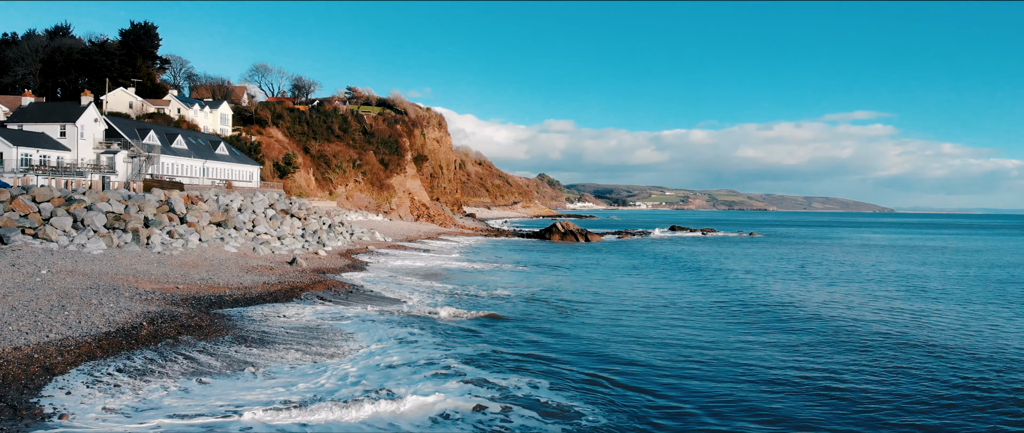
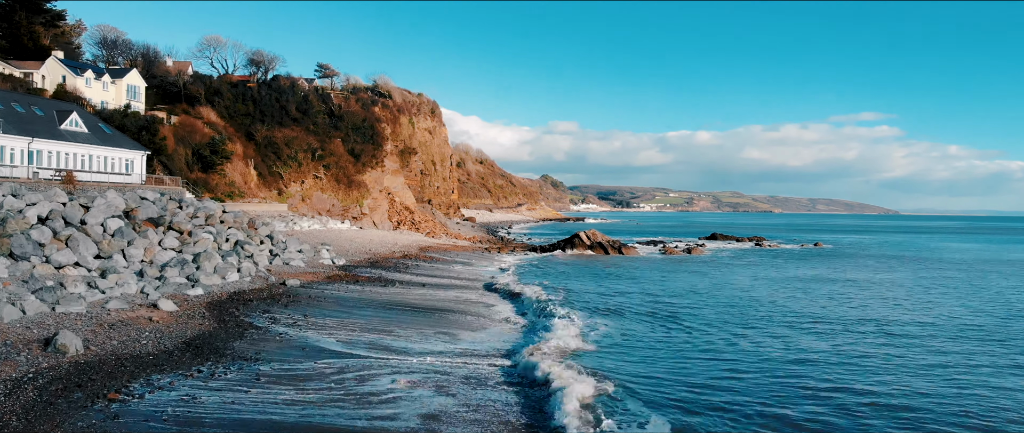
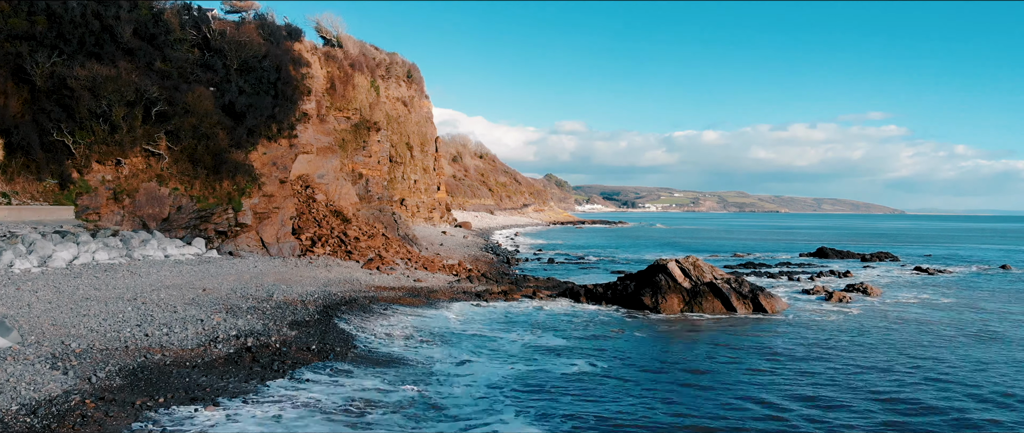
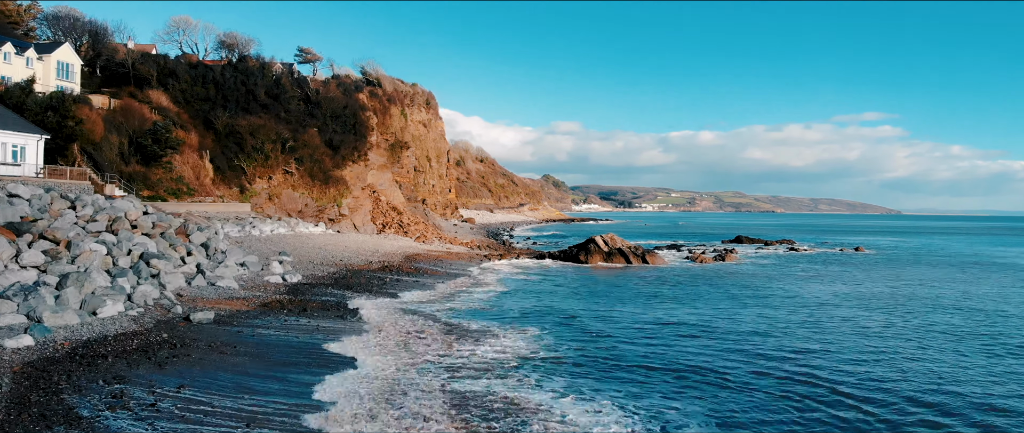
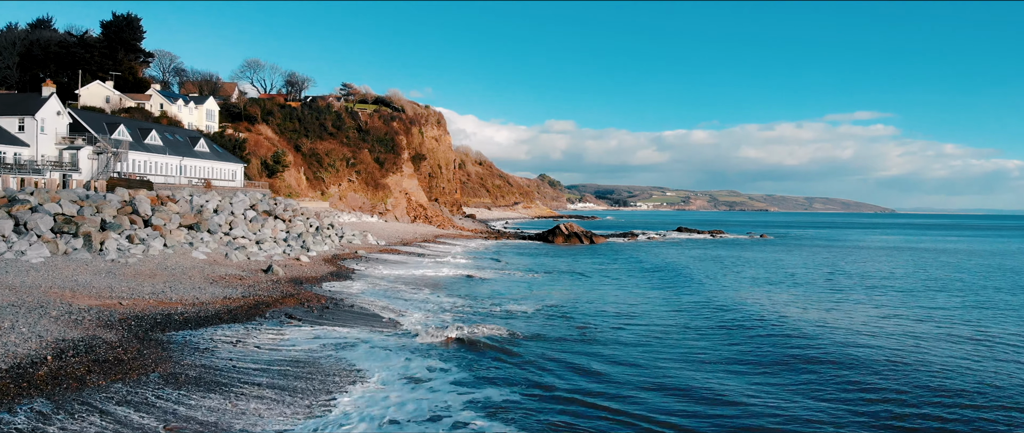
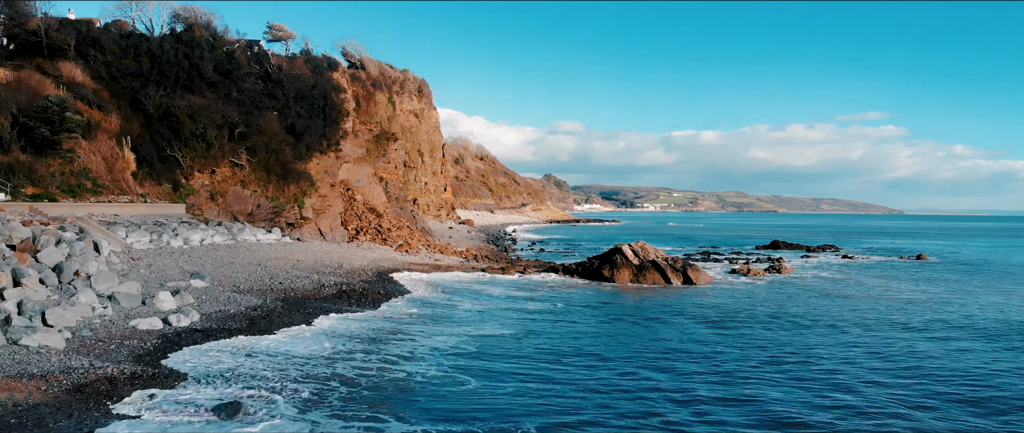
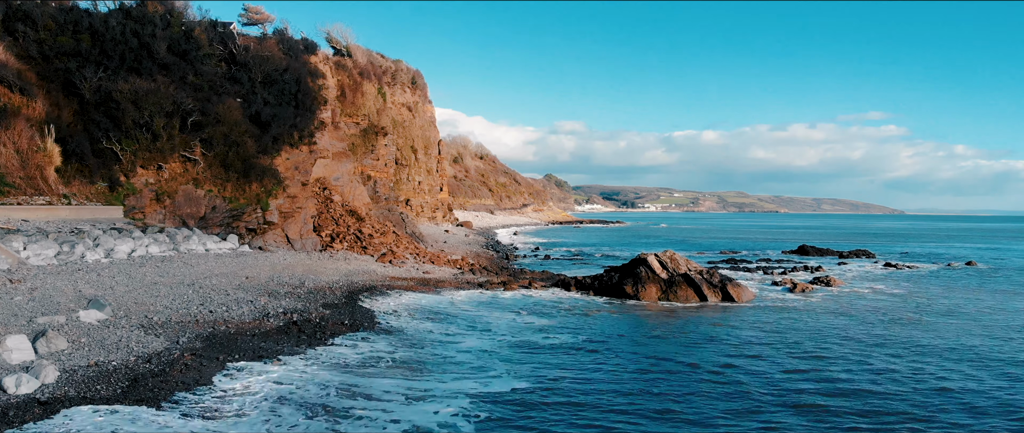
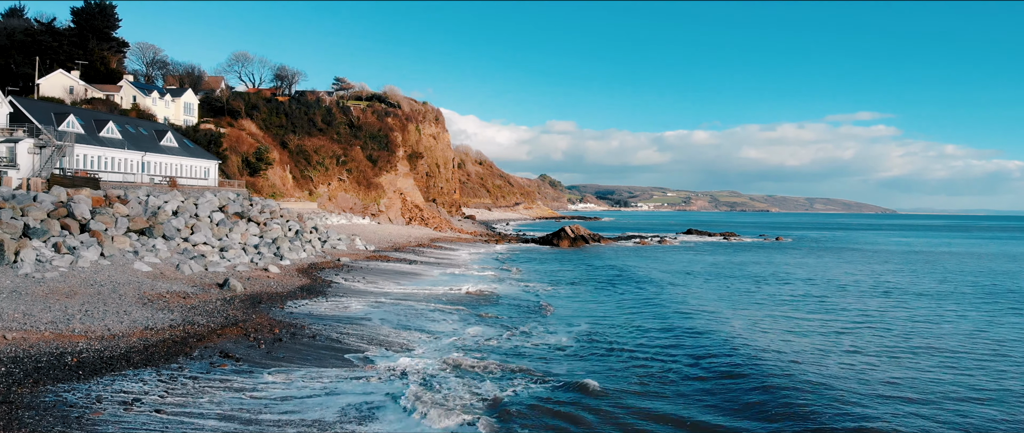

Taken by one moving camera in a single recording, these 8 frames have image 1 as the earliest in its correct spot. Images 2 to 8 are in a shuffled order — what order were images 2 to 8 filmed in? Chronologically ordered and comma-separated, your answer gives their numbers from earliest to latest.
5, 8, 2, 4, 6, 7, 3
